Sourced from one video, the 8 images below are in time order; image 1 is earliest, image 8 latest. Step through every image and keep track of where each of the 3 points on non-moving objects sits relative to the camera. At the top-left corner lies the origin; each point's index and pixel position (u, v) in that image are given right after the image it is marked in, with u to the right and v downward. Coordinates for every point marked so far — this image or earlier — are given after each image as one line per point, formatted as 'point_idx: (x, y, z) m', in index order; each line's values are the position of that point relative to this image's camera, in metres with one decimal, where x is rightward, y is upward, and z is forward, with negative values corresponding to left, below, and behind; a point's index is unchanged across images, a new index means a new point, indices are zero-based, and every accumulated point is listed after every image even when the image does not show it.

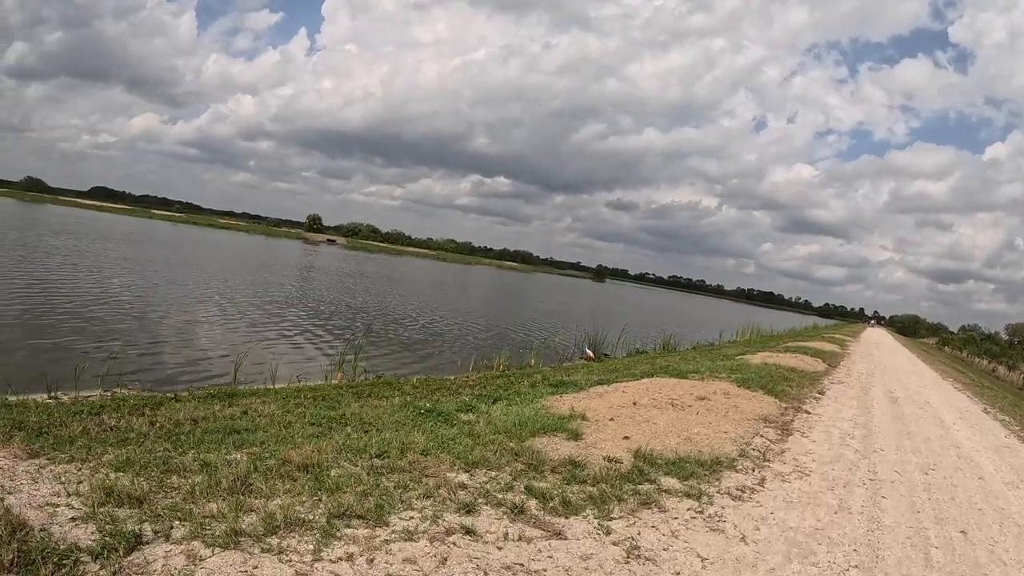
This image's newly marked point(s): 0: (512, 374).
0: (-0.1, -2.8, +19.6) m
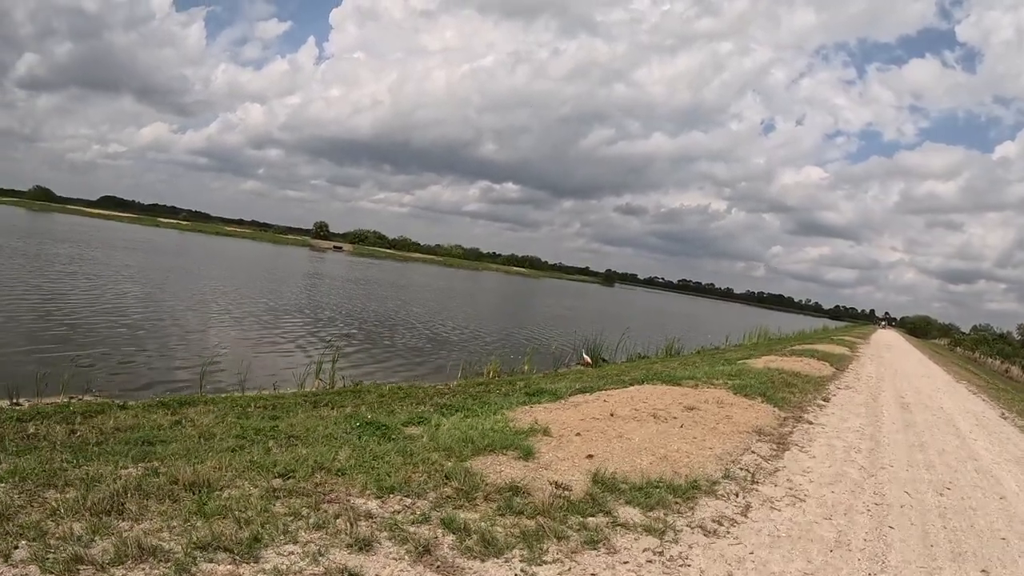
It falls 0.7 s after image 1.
0: (-0.6, -2.9, +18.4) m
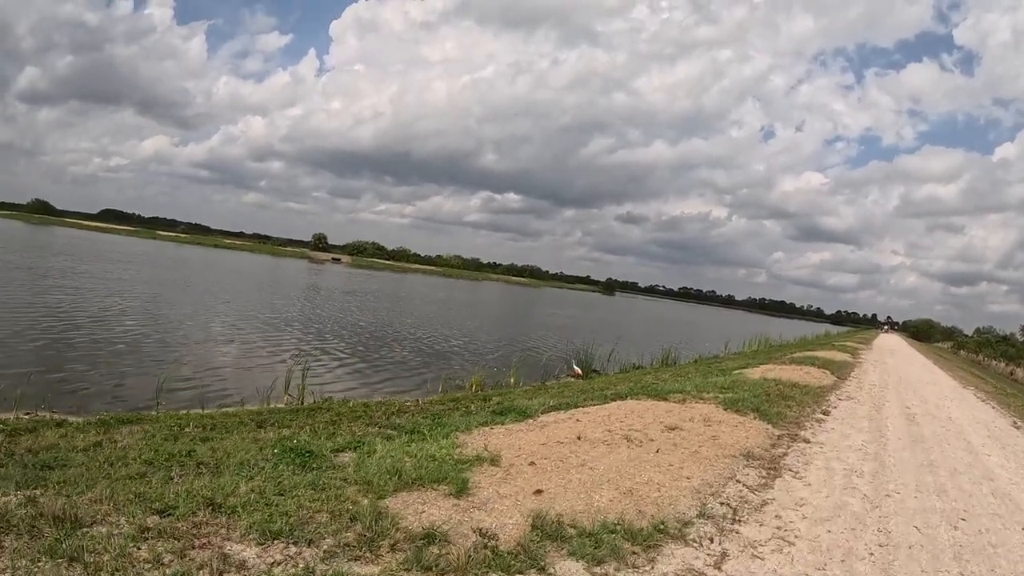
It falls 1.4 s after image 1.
0: (-1.2, -3.1, +17.3) m
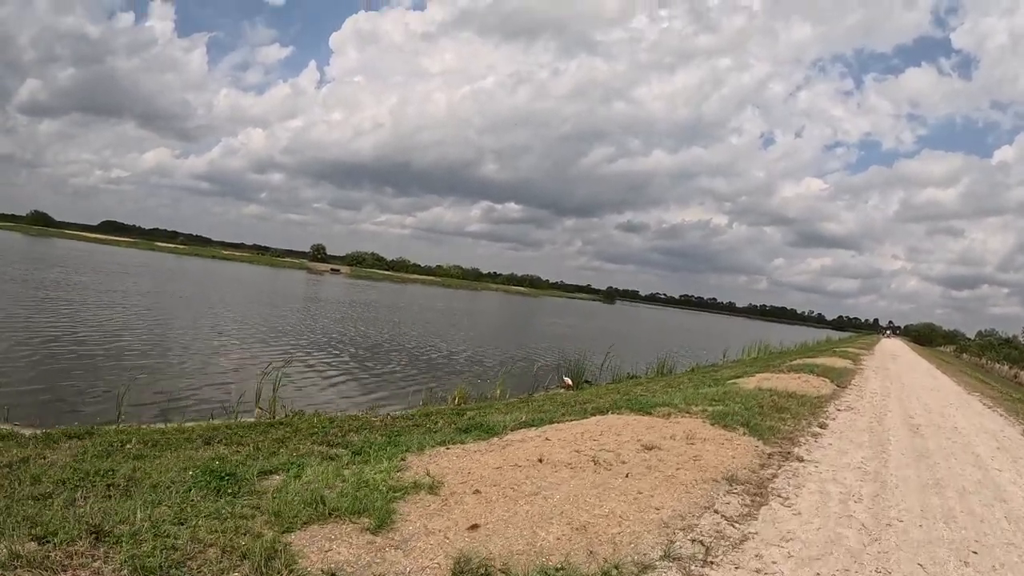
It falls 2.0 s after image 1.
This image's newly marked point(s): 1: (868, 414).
0: (-1.8, -3.3, +16.3) m
1: (+9.4, -3.3, +15.9) m
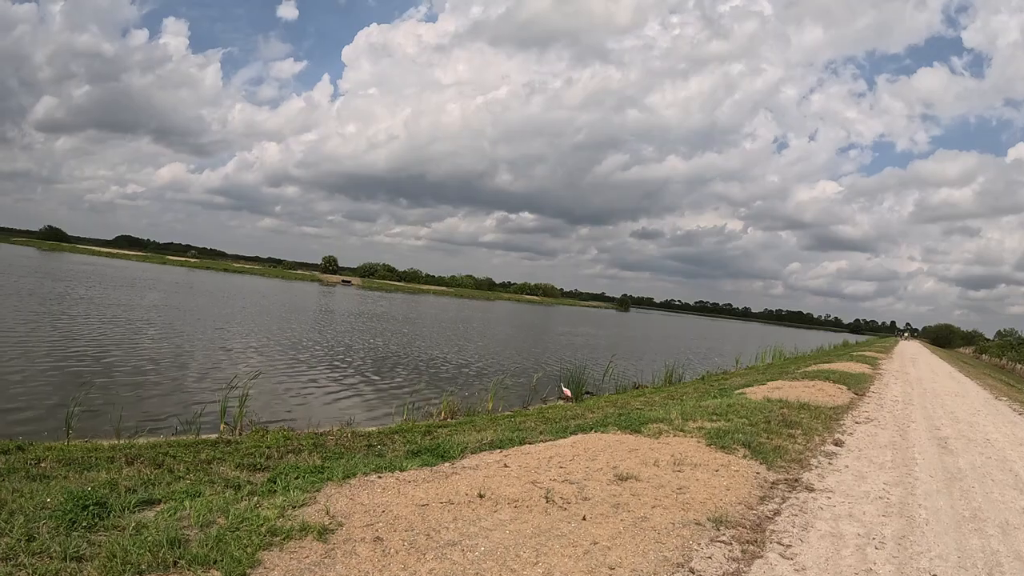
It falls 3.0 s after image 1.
0: (-2.3, -3.4, +14.8) m
1: (+8.9, -3.3, +14.2) m
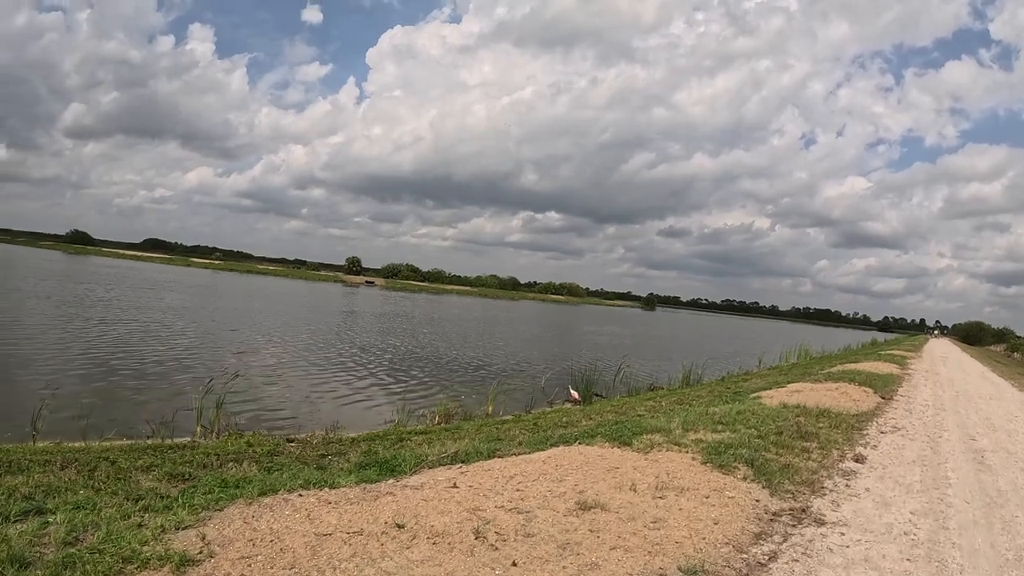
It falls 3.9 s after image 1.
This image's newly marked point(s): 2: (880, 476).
0: (-2.7, -3.4, +13.7) m
1: (+8.6, -3.2, +12.7) m
2: (+5.6, -2.8, +9.2) m
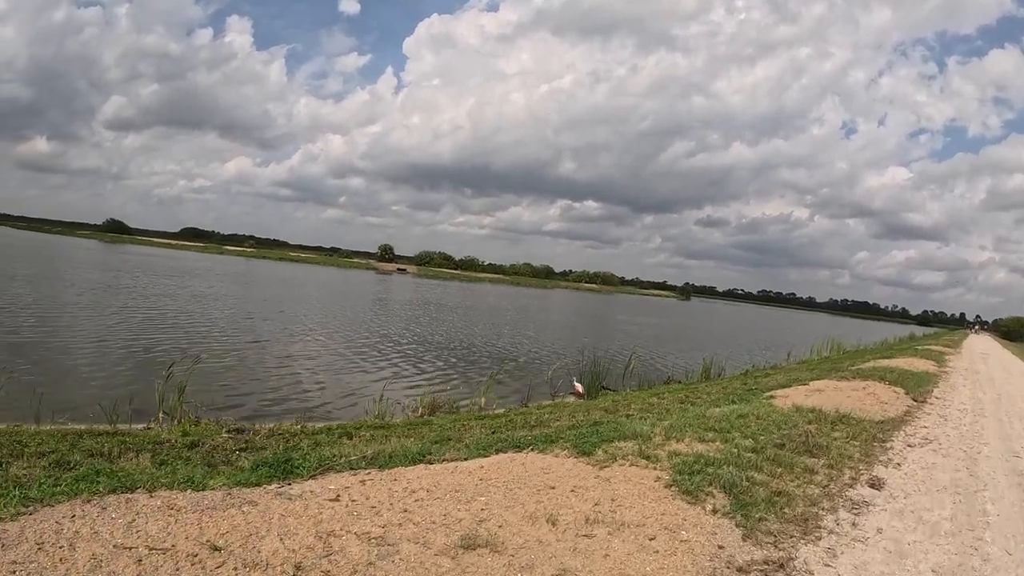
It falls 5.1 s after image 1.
0: (-3.4, -3.0, +12.1) m
1: (+7.7, -2.9, +10.6) m
2: (+4.6, -2.6, +7.2) m
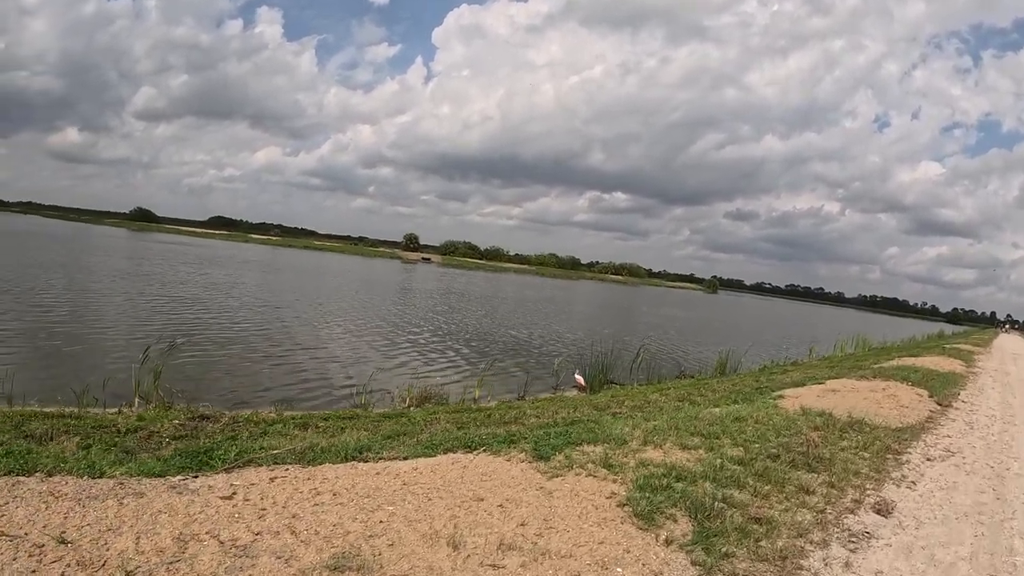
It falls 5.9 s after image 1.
0: (-4.0, -2.7, +11.1) m
1: (+7.1, -2.7, +9.2) m
2: (+3.9, -2.5, +5.9) m
